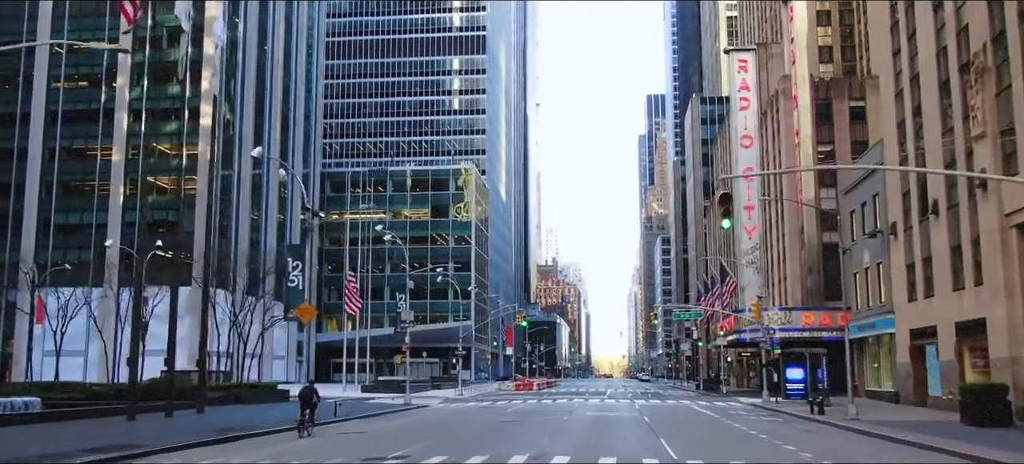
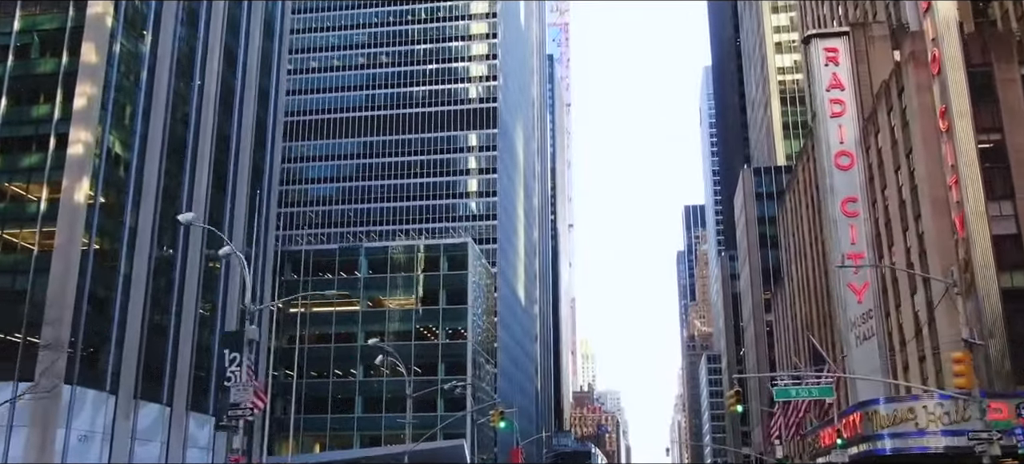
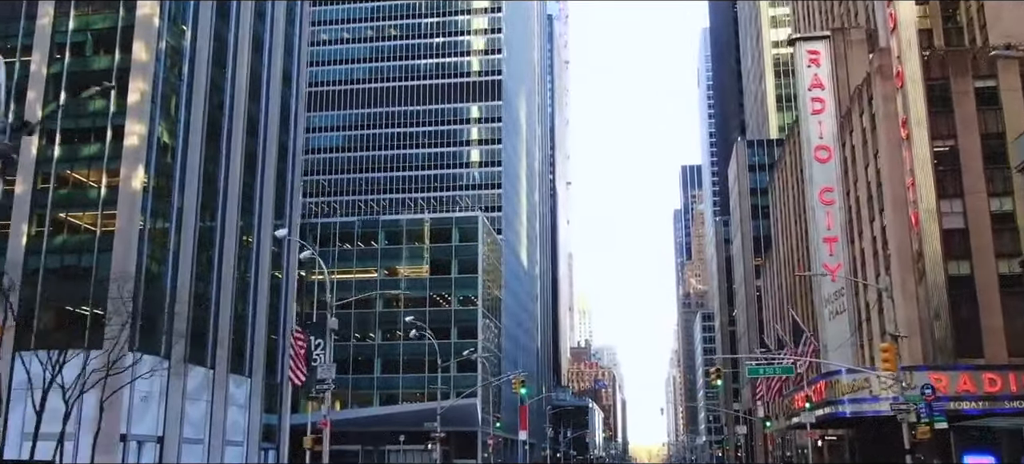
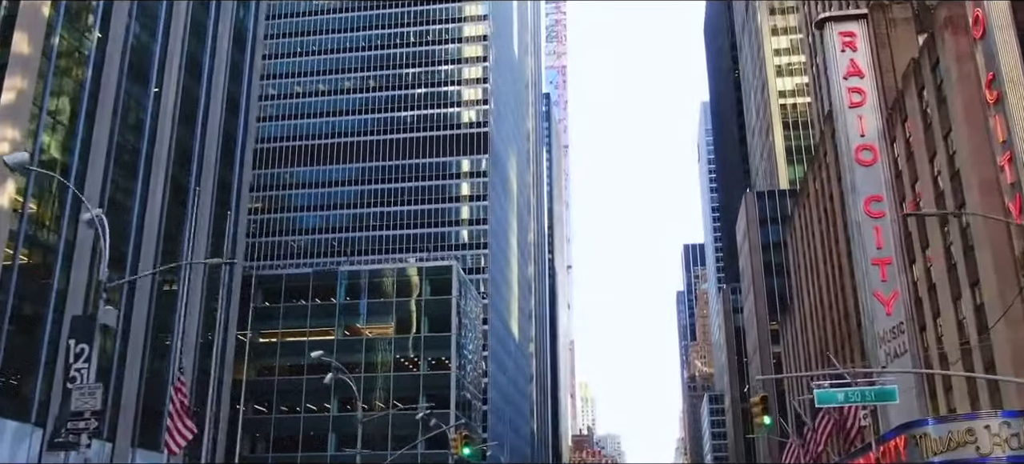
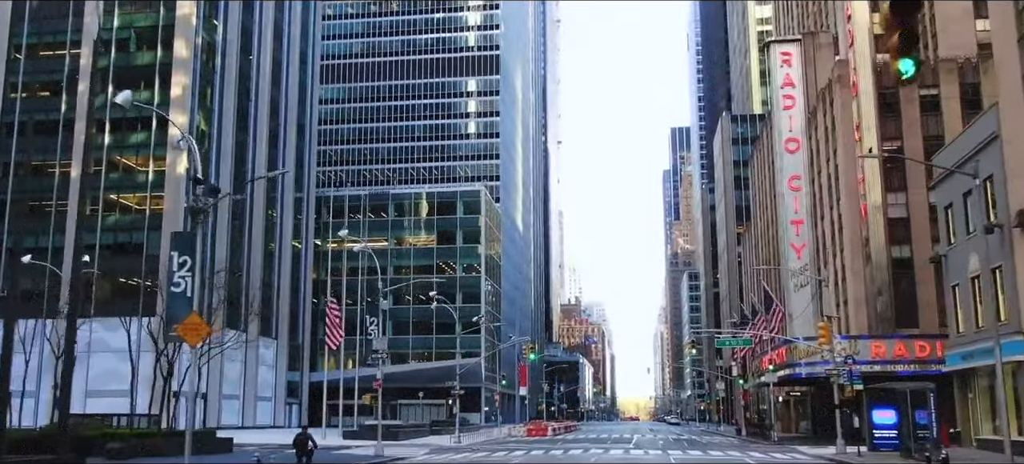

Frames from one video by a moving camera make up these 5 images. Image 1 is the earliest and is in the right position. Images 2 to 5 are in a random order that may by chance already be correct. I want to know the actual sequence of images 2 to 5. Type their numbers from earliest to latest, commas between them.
5, 3, 2, 4
